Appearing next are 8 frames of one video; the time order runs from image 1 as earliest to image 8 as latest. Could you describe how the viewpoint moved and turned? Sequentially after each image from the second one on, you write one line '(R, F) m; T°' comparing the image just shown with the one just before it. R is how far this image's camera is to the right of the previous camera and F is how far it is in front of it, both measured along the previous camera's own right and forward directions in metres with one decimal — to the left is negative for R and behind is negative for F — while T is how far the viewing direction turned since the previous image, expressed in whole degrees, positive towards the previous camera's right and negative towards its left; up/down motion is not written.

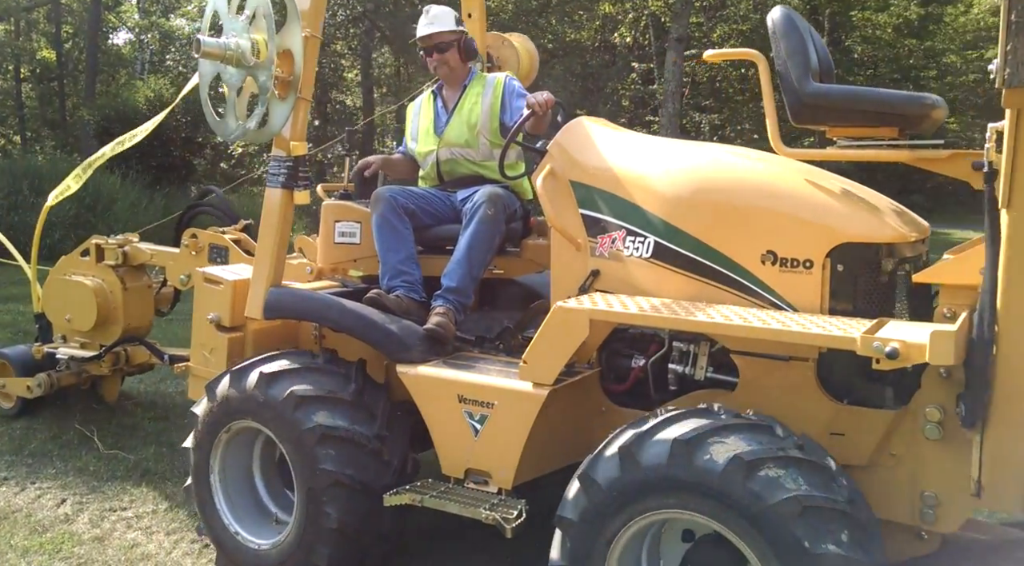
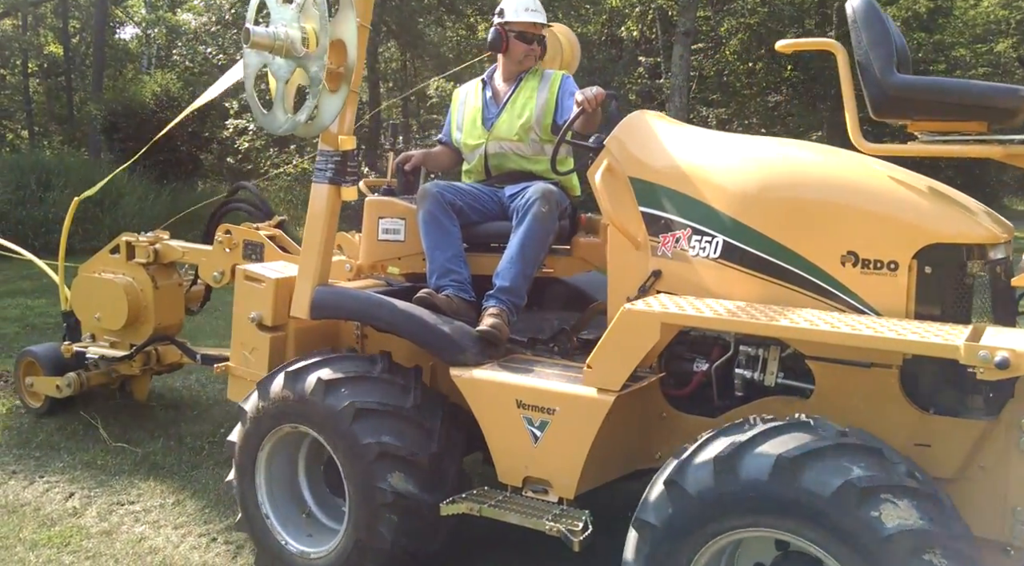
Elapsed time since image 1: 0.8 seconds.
(-0.2, +0.1) m; 0°
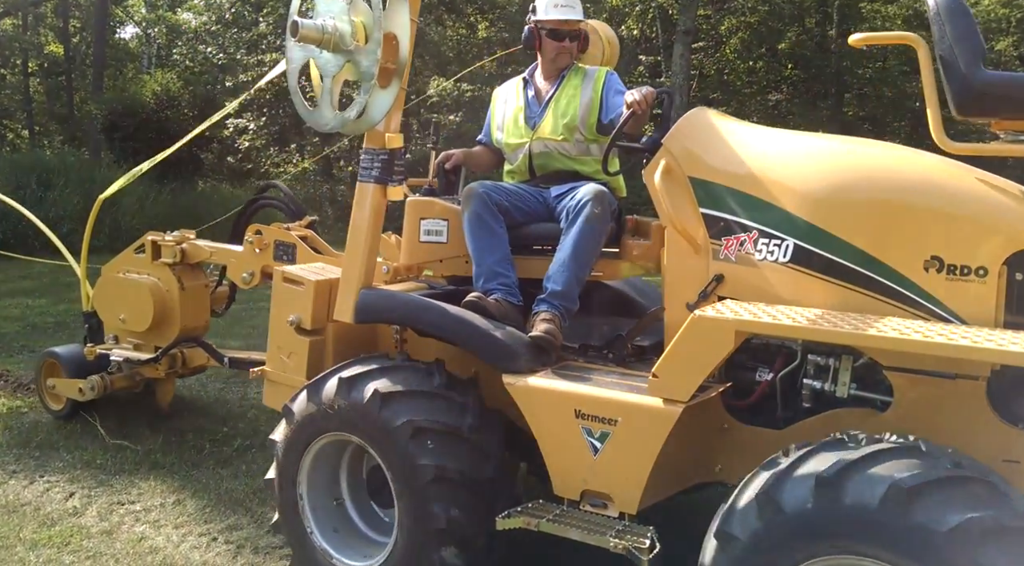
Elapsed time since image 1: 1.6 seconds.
(-0.2, +0.1) m; 0°
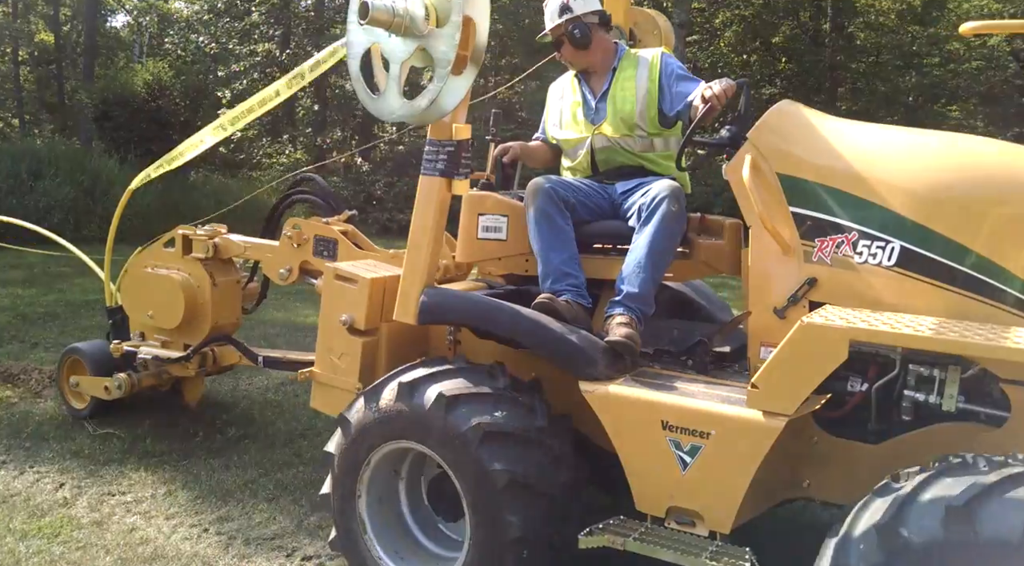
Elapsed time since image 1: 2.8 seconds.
(-0.3, +0.2) m; 0°
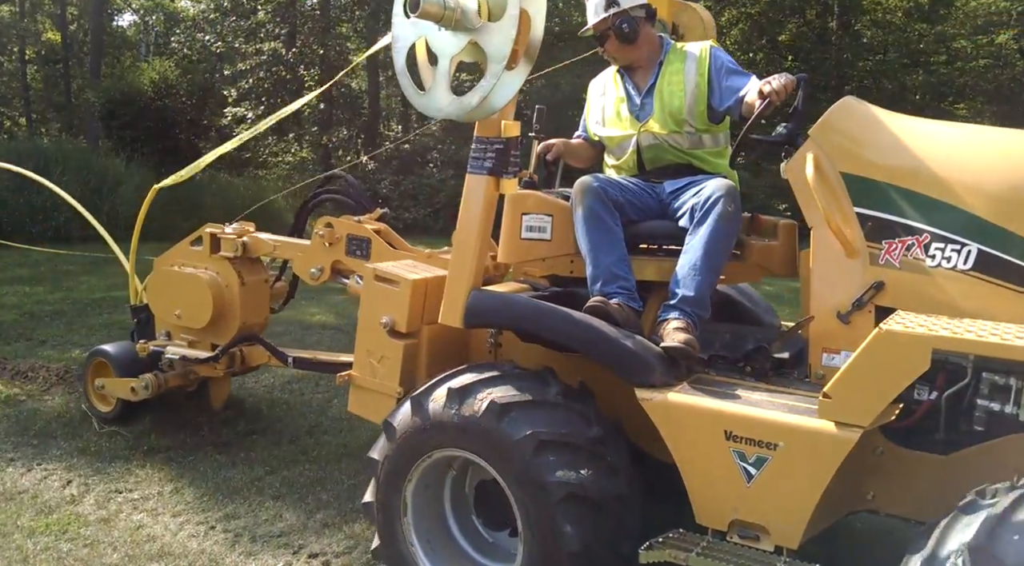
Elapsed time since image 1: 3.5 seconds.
(-0.1, +0.1) m; 0°
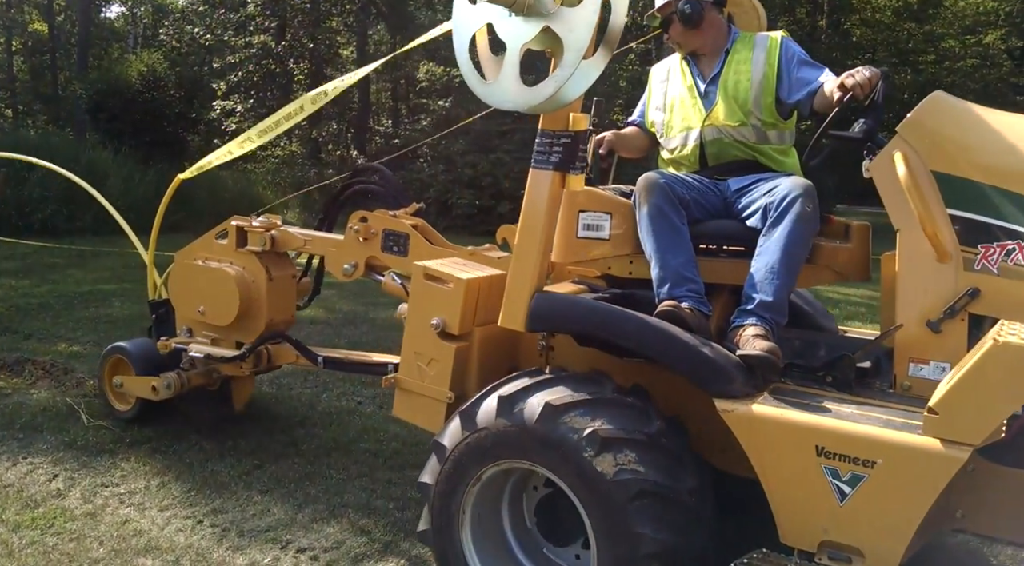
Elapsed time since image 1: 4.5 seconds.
(-0.2, +0.2) m; +1°
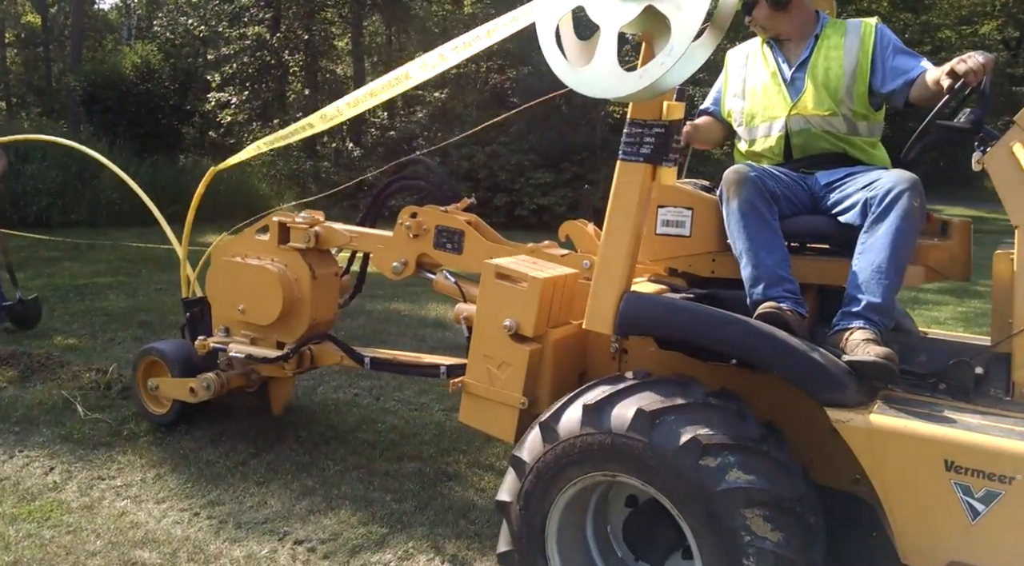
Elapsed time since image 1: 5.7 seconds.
(-0.3, +0.2) m; 0°
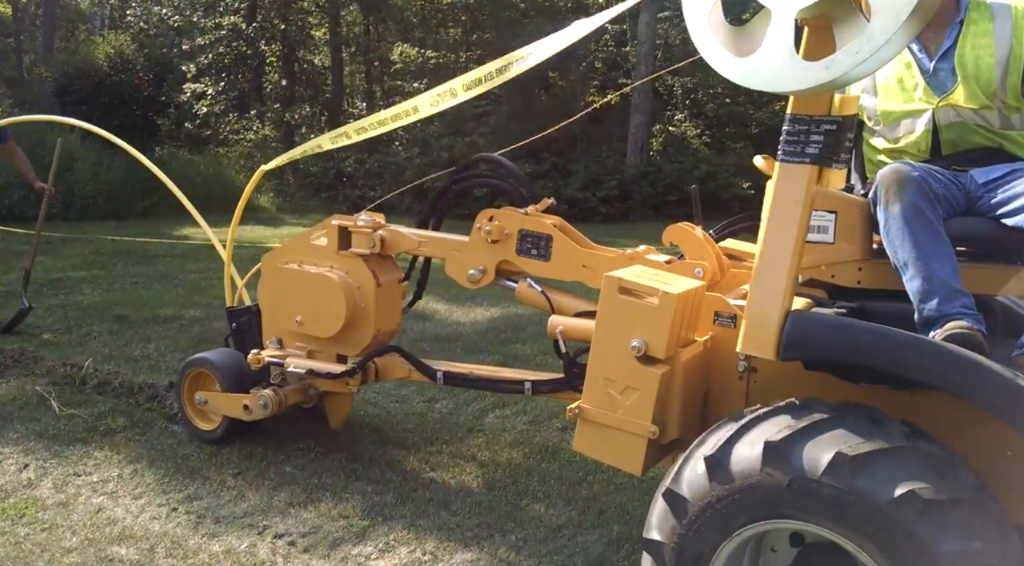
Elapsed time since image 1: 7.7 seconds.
(-0.4, +0.3) m; +1°
